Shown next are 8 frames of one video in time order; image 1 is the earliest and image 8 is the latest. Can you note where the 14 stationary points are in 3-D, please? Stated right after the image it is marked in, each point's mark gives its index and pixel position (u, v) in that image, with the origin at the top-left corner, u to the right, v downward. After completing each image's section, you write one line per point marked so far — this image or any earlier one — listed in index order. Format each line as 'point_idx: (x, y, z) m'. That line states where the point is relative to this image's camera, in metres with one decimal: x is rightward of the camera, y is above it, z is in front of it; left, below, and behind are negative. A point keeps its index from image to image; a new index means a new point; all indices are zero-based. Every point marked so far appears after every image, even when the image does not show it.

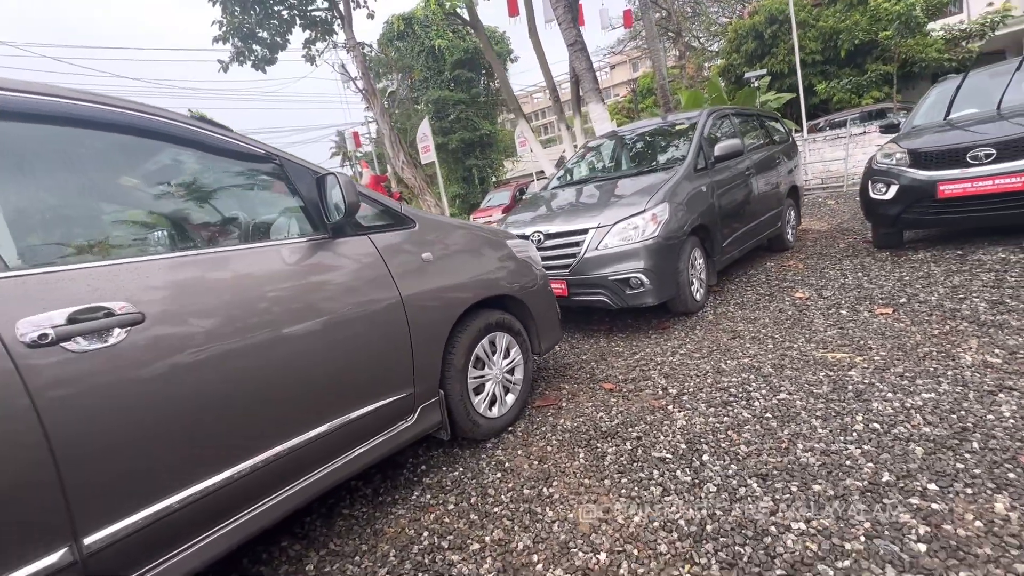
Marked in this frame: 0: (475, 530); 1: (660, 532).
0: (-0.2, -1.1, +2.2) m
1: (+0.6, -1.0, +2.0) m
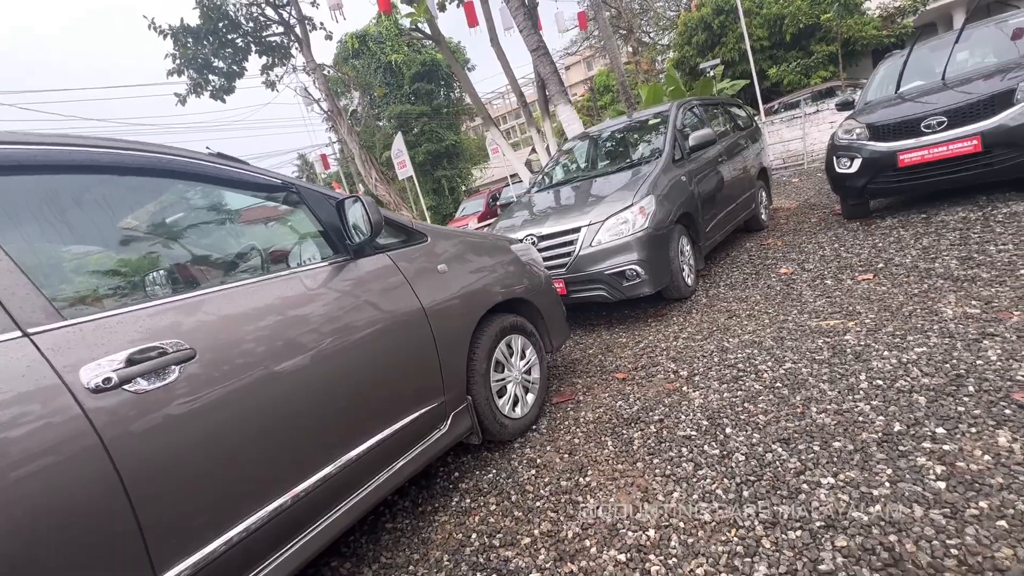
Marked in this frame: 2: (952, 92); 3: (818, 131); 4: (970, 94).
0: (0.0, -1.2, +2.3) m
1: (+0.8, -0.9, +2.1) m
2: (+4.8, +2.1, +5.1) m
3: (+7.7, +4.0, +12.0) m
4: (+4.8, +2.0, +4.9) m
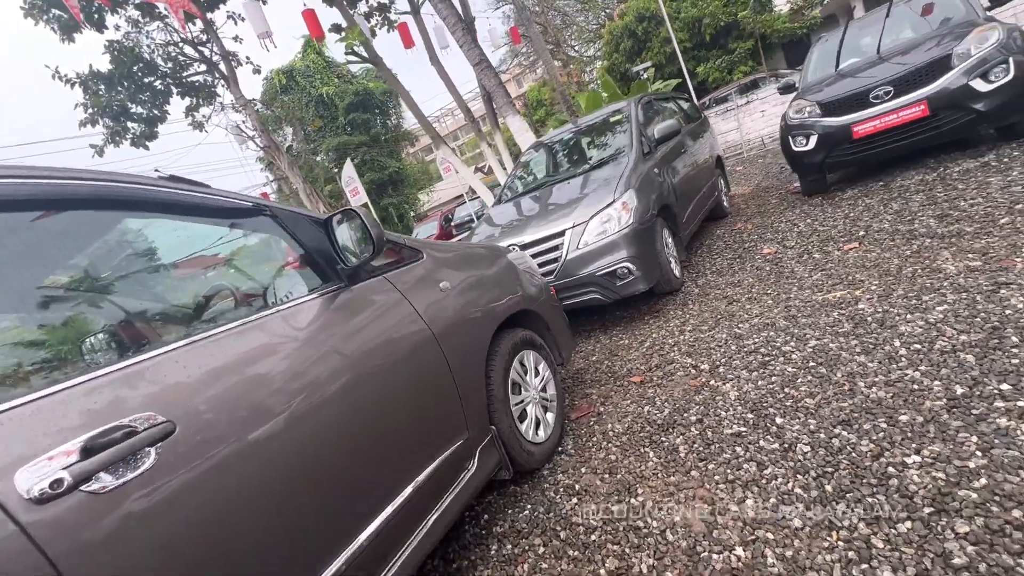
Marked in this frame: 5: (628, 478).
0: (+0.3, -1.2, +2.0) m
1: (+1.1, -0.9, +1.9) m
2: (+4.3, +2.6, +5.3) m
3: (+6.4, +4.5, +12.5) m
4: (+4.3, +2.5, +5.1) m
5: (+0.6, -1.0, +2.4) m
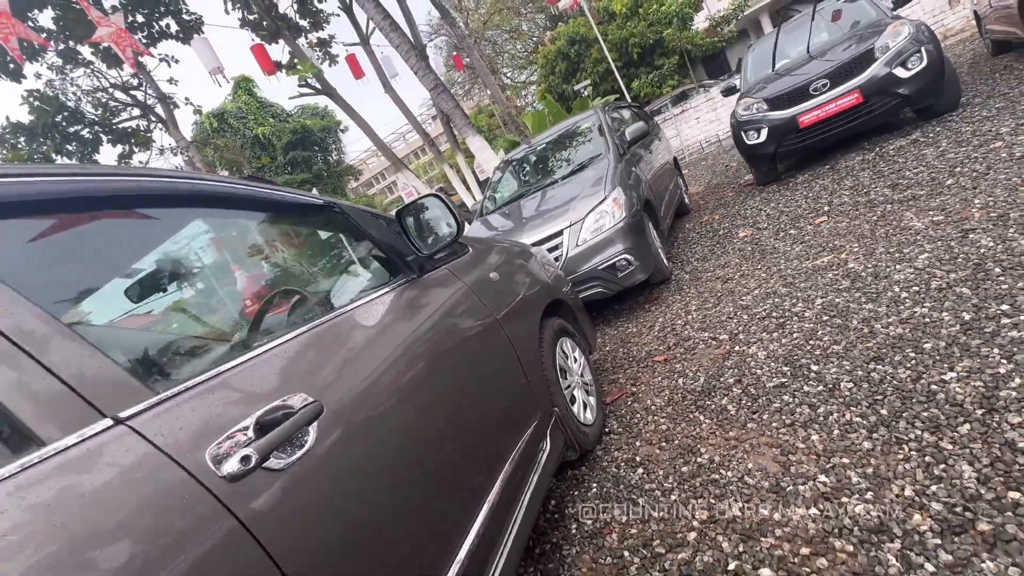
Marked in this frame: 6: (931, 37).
0: (+0.7, -1.0, +2.0) m
1: (+1.5, -0.6, +2.0) m
2: (+3.9, +2.9, +6.0) m
3: (+5.1, +4.6, +13.4) m
4: (+4.0, +2.8, +5.8) m
5: (+0.9, -0.8, +2.5) m
6: (+4.9, +2.9, +5.5) m
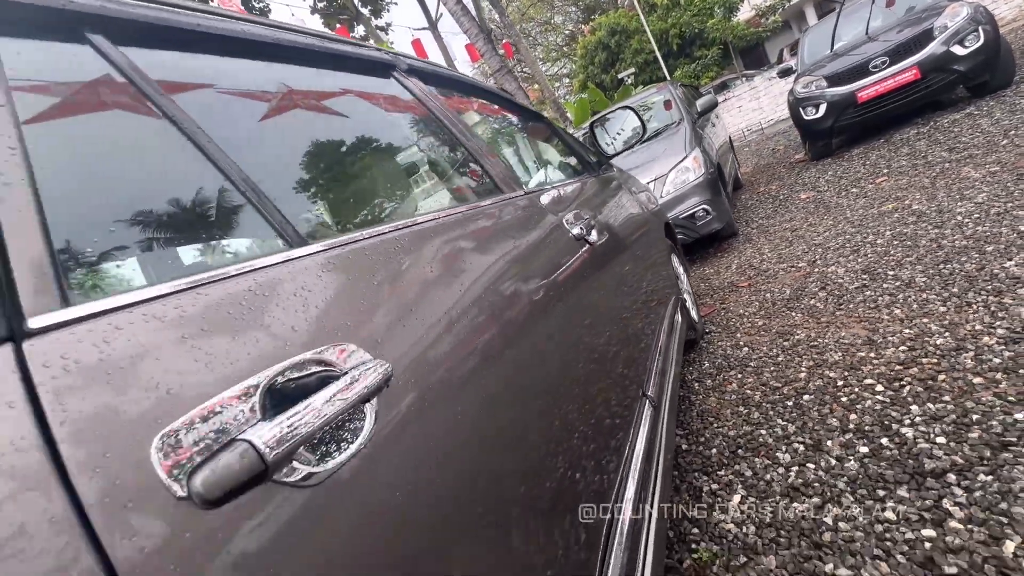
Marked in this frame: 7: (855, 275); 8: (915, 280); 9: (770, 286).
0: (+1.5, -0.5, +2.6) m
1: (+2.3, -0.1, +2.6) m
2: (+5.0, +3.4, +6.4) m
3: (+6.5, +5.1, +13.8) m
4: (+5.1, +3.3, +6.2) m
5: (+1.8, -0.3, +3.1) m
6: (+6.0, +3.4, +5.9) m
7: (+2.4, +0.1, +3.3) m
8: (+2.5, 0.0, +2.9) m
9: (+2.1, 0.0, +3.8) m
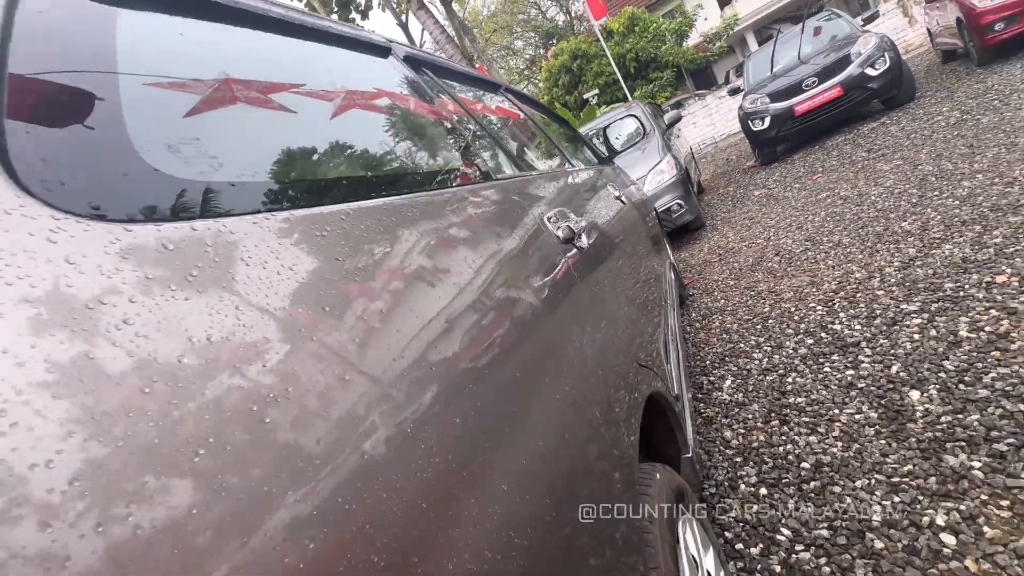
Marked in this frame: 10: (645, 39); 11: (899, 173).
0: (+1.8, -0.2, +3.5) m
1: (+2.6, +0.2, +3.6) m
2: (+4.9, +3.7, +7.7) m
3: (+5.8, +5.1, +15.2) m
4: (+4.9, +3.6, +7.5) m
5: (+2.0, 0.0, +4.0) m
6: (+5.9, +3.8, +7.2) m
7: (+2.6, +0.4, +4.3) m
8: (+2.7, +0.4, +3.8) m
9: (+2.3, +0.3, +4.7) m
10: (+5.5, +10.4, +19.5) m
11: (+3.9, +1.2, +4.7) m
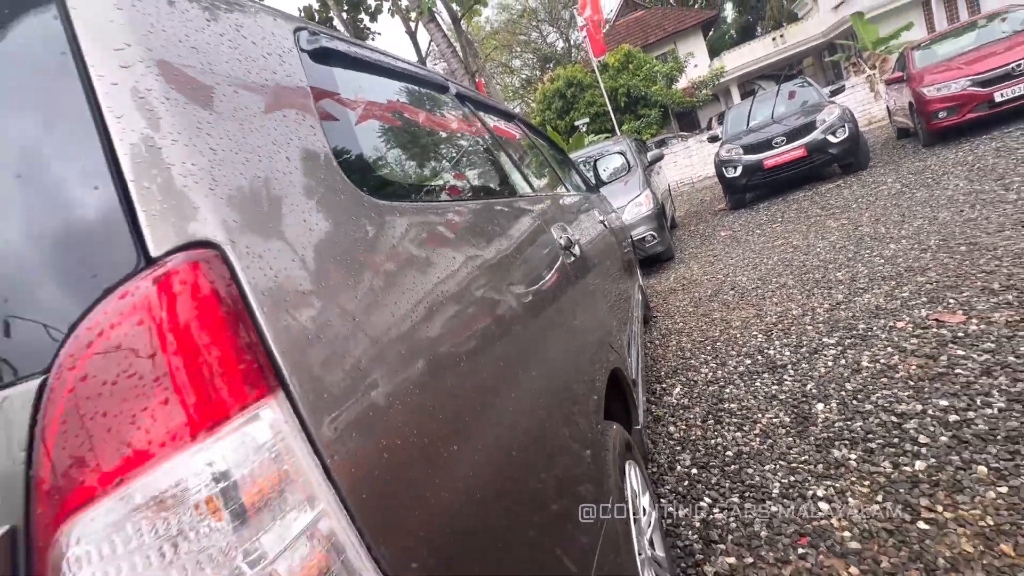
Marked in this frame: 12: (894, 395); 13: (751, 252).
0: (+1.7, -0.4, +4.0) m
1: (+2.5, -0.1, +4.1) m
2: (+4.8, +3.0, +8.5) m
3: (+5.5, +4.1, +16.1) m
4: (+4.9, +2.9, +8.3) m
5: (+1.9, -0.2, +4.5) m
6: (+5.9, +2.9, +8.1) m
7: (+2.5, +0.1, +4.8) m
8: (+2.6, 0.0, +4.4) m
9: (+2.1, 0.0, +5.3) m
10: (+5.5, +9.3, +20.5) m
11: (+3.8, +0.6, +5.4) m
12: (+1.9, -0.5, +2.4) m
13: (+3.1, +0.5, +6.0) m
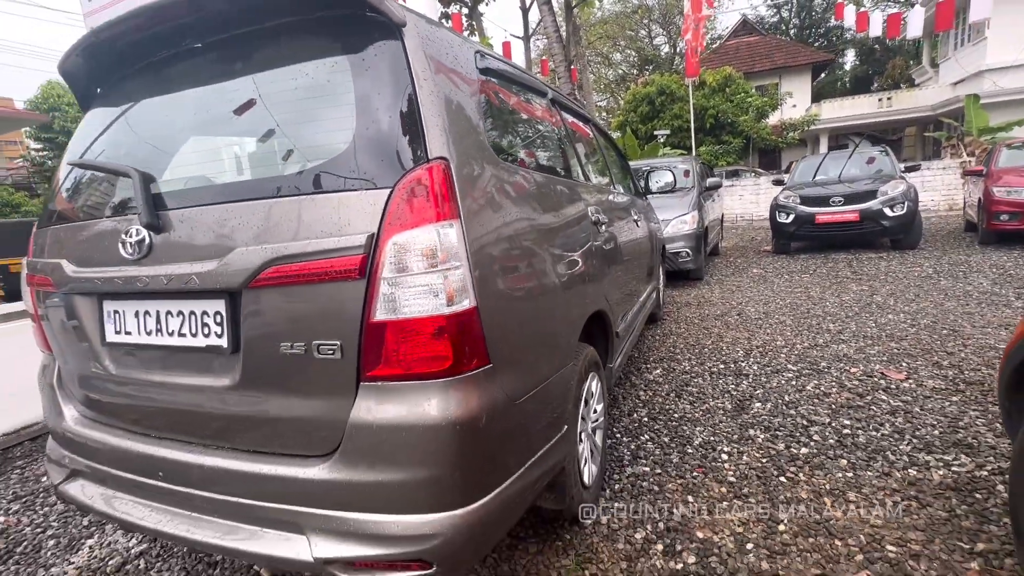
0: (+1.9, -0.5, +4.7) m
1: (+2.7, -0.4, +4.7) m
2: (+6.2, +1.9, +8.8) m
3: (+7.7, +3.1, +16.3) m
4: (+6.2, +1.8, +8.6) m
5: (+2.2, -0.4, +5.2) m
6: (+7.2, +1.6, +8.3) m
7: (+2.8, -0.3, +5.4) m
8: (+2.9, -0.4, +5.0) m
9: (+2.5, -0.3, +5.9) m
10: (+9.5, +8.1, +20.4) m
11: (+4.4, -0.1, +5.9) m
12: (+2.0, -0.8, +3.0) m
13: (+3.6, 0.0, +6.5) m
